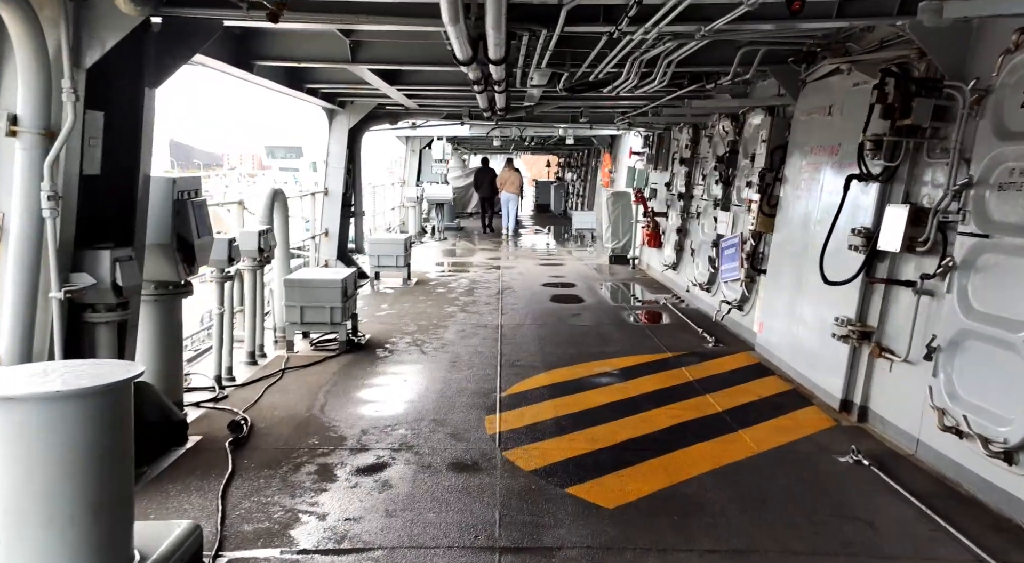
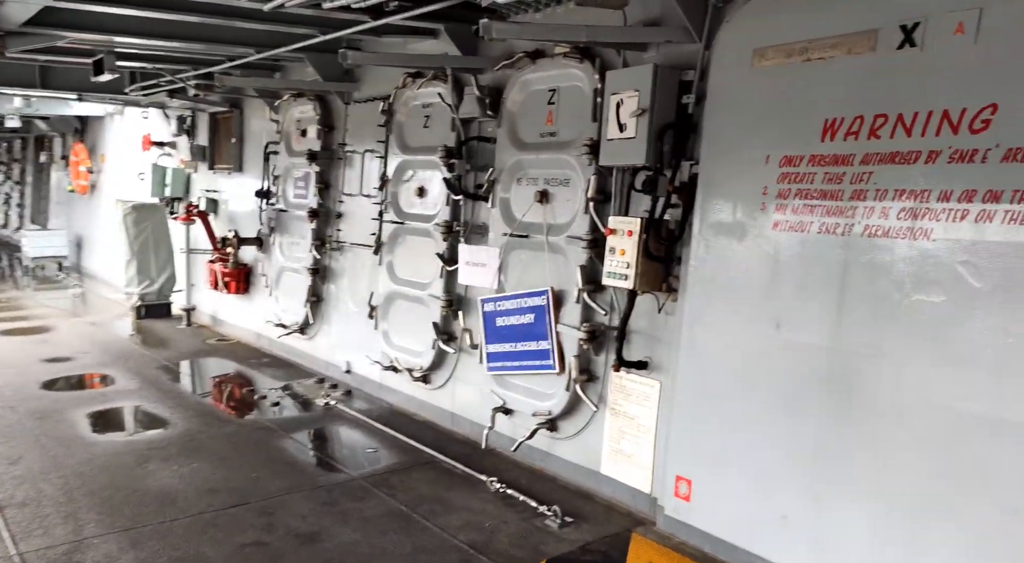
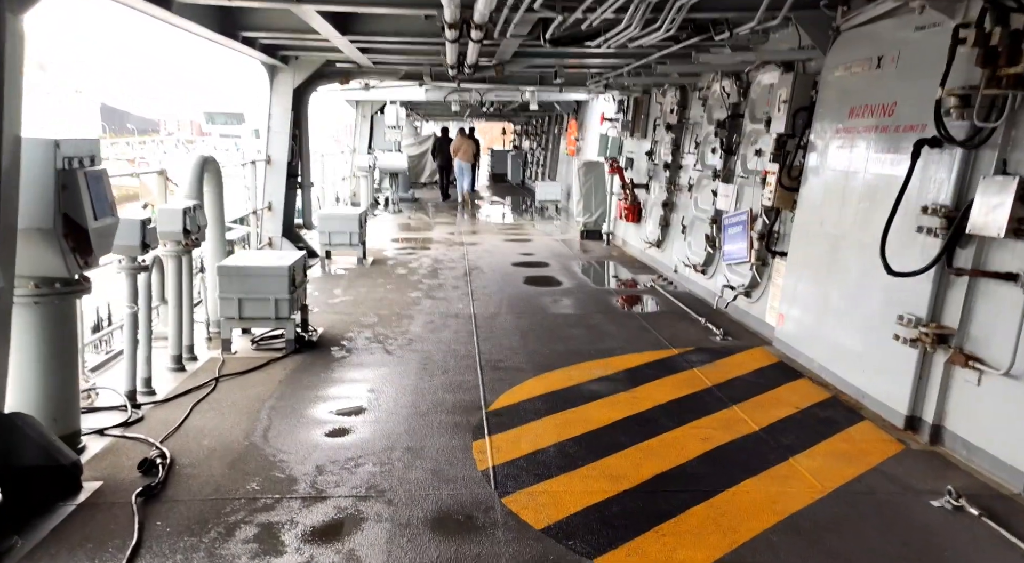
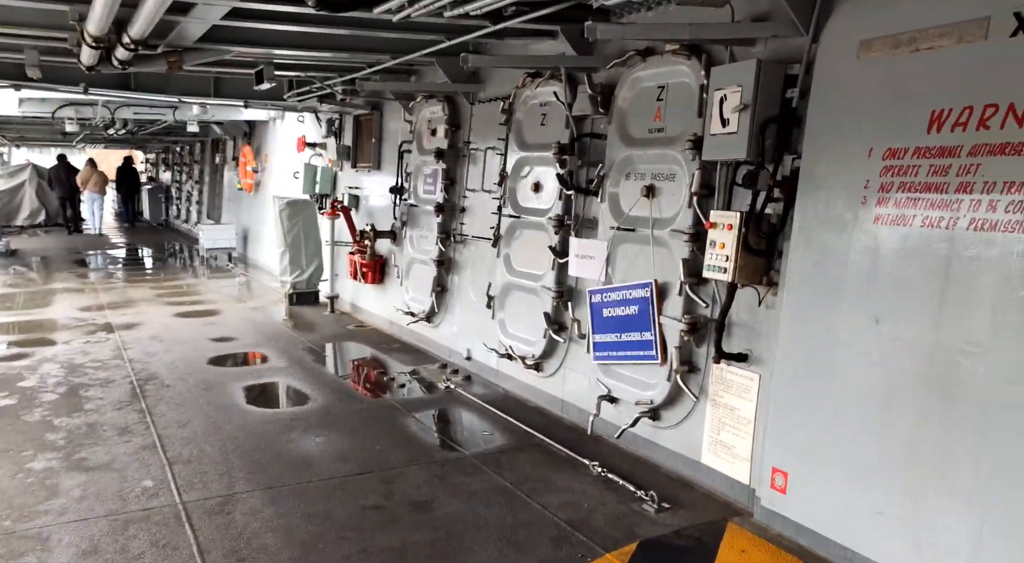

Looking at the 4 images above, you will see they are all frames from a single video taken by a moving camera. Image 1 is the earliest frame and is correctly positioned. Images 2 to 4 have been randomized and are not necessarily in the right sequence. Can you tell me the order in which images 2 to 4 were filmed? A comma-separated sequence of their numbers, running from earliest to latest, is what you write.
3, 4, 2
